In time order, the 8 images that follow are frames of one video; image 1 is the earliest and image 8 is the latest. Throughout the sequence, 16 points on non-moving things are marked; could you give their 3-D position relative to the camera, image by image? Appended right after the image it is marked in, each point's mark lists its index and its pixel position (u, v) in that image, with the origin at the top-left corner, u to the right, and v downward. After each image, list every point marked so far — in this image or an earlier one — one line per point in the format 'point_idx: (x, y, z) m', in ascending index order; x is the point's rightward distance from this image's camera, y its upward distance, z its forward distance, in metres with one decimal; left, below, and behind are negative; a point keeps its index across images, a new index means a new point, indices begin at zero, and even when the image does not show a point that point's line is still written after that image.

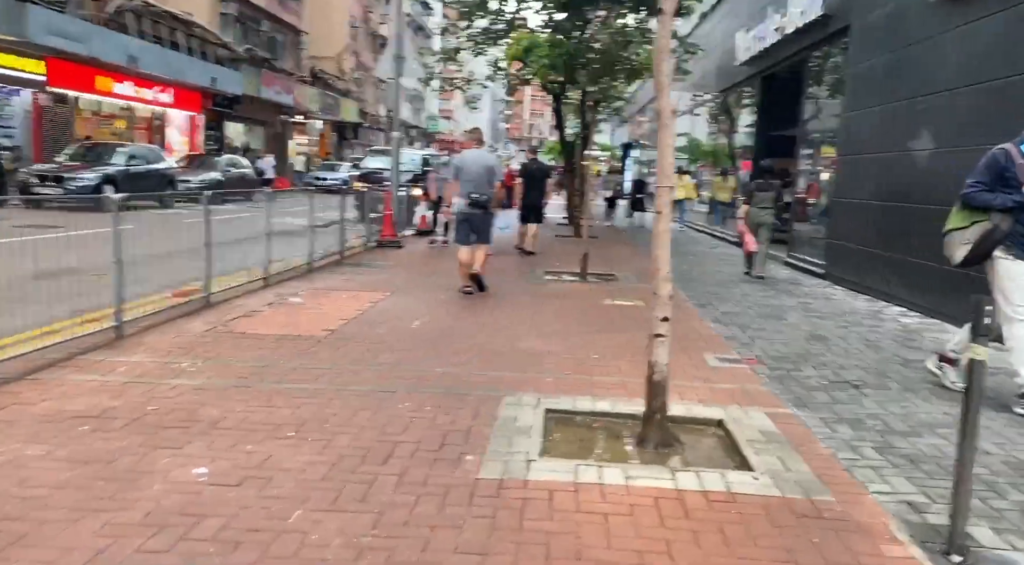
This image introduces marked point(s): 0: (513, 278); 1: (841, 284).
0: (0.0, +0.1, +11.2) m
1: (+4.4, 0.0, +10.6) m
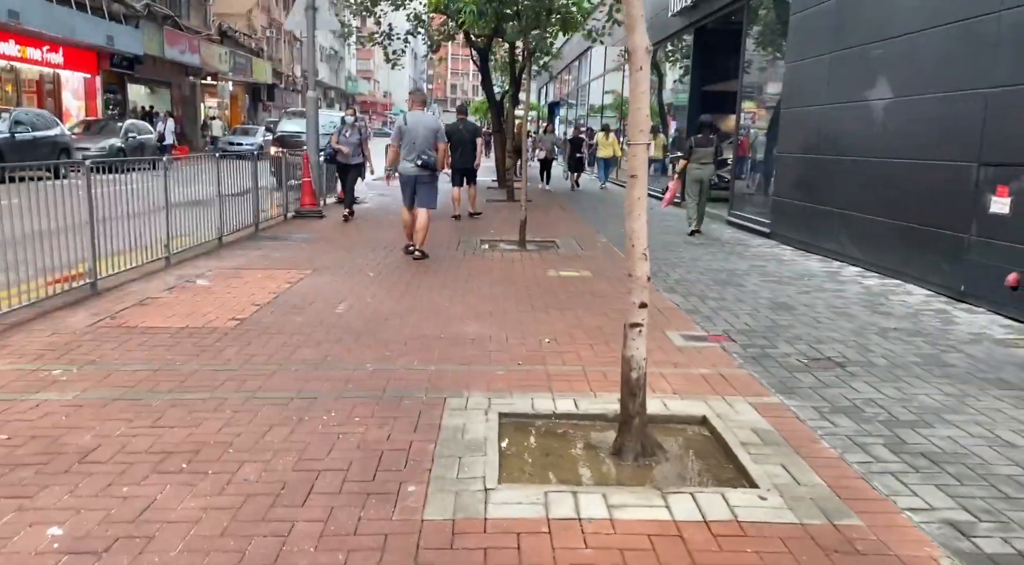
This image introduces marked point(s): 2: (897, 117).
0: (-0.9, +0.5, +10.4) m
1: (+3.6, +0.5, +10.2) m
2: (+3.6, +1.6, +7.6) m
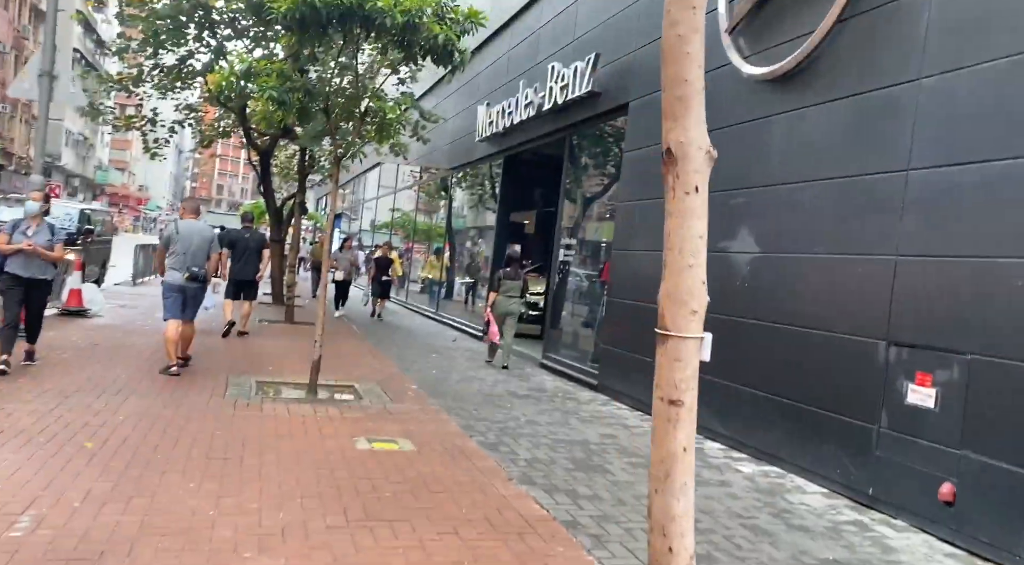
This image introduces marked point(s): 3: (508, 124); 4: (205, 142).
0: (-3.0, -1.1, +7.9) m
1: (+1.2, -1.4, +9.0) m
2: (+2.1, +0.1, +6.7) m
3: (0.0, +2.8, +13.8) m
4: (-7.1, +3.3, +18.4) m
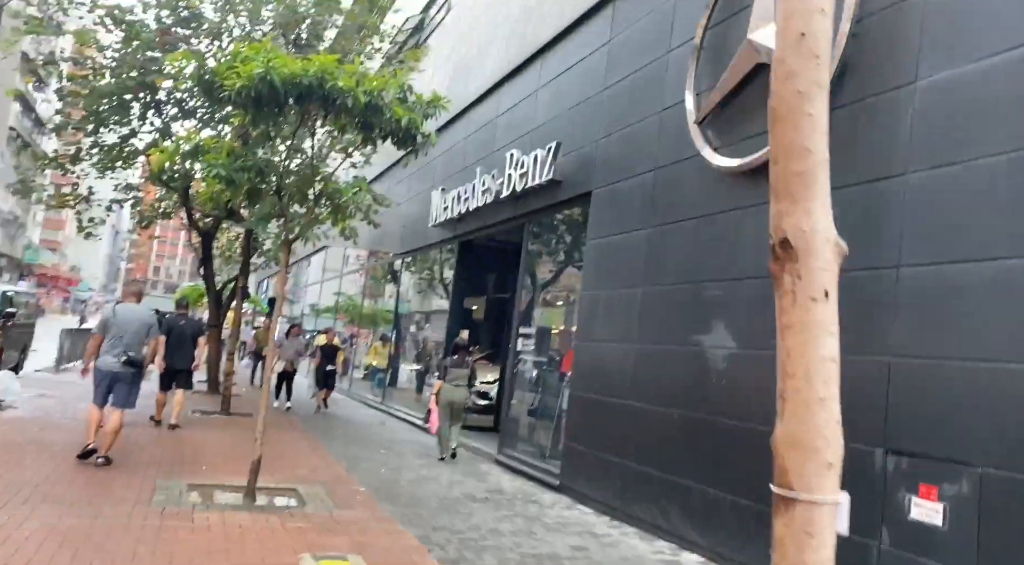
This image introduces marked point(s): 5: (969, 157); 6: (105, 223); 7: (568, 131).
0: (-3.4, -1.9, +7.1) m
1: (+0.8, -2.4, +8.4) m
2: (+1.8, -0.7, +6.3) m
3: (-0.8, +1.3, +13.6) m
4: (-8.2, +1.3, +17.7) m
5: (+2.7, +0.7, +4.7) m
6: (-9.2, +1.3, +17.9) m
7: (+0.7, +2.0, +10.3) m
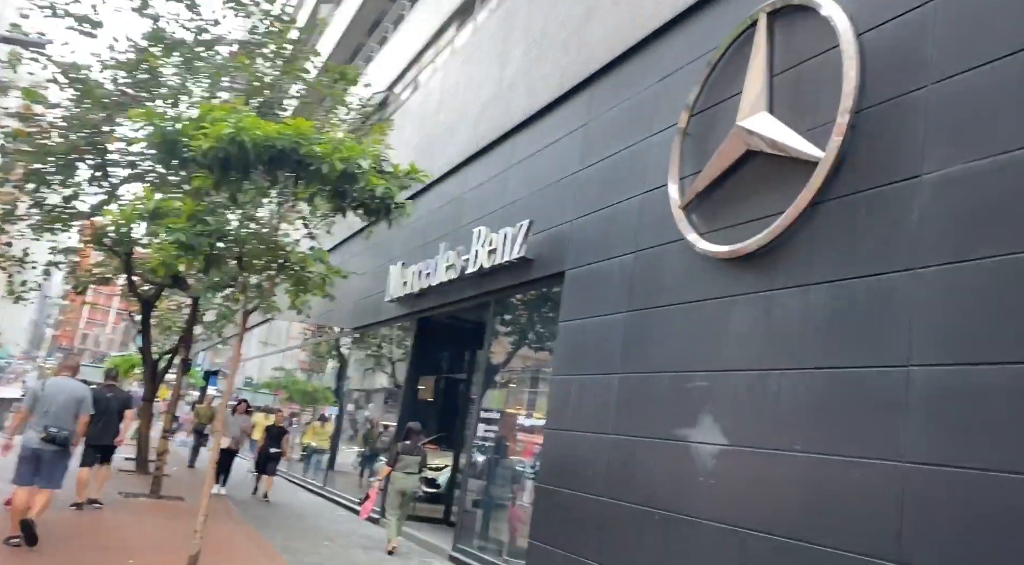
0: (-3.6, -2.5, +6.2) m
1: (+0.4, -3.2, +7.8) m
2: (+1.6, -1.4, +6.0) m
3: (-1.4, 0.0, +13.2) m
4: (-9.1, -0.1, +16.7) m
5: (+2.7, +0.2, +4.5) m
6: (-10.1, -0.1, +16.9) m
7: (+0.4, +0.9, +10.1) m
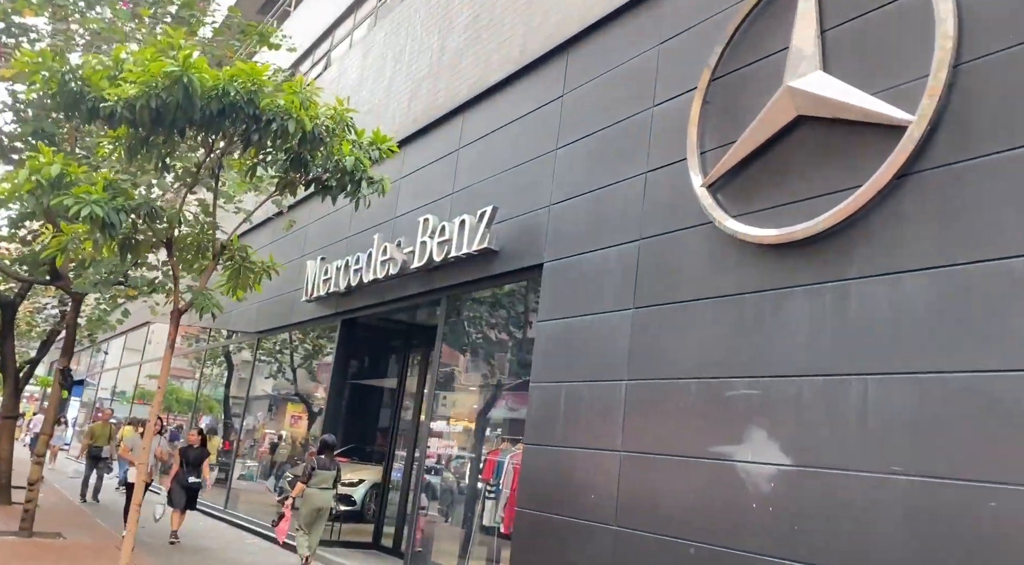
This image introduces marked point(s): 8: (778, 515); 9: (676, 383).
0: (-3.5, -2.4, +4.4) m
1: (+0.3, -3.1, +6.6) m
2: (+1.8, -1.3, +5.0) m
3: (-2.3, 0.0, +11.7) m
4: (-10.4, -0.1, +14.1) m
5: (+3.0, +0.2, +3.7) m
6: (-11.4, -0.1, +14.1) m
7: (-0.1, +1.0, +8.9) m
8: (+1.7, -1.5, +5.1) m
9: (+1.3, -0.8, +6.1) m
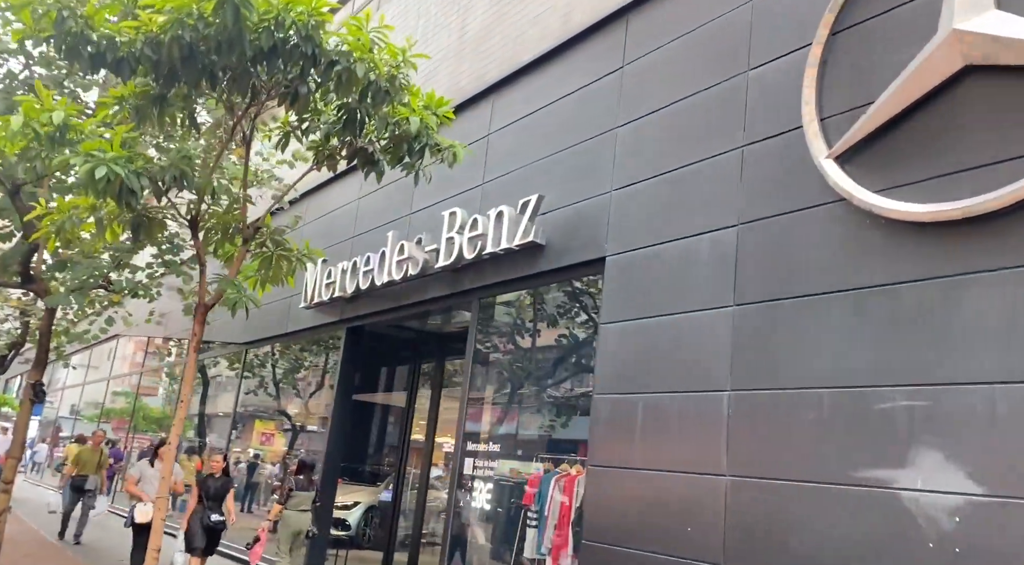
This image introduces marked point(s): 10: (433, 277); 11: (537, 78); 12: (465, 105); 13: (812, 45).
0: (-2.8, -2.4, +3.2) m
1: (+0.9, -3.1, +5.5) m
2: (+2.4, -1.3, +4.0) m
3: (-1.9, 0.0, +10.5) m
4: (-10.1, -0.2, +12.6) m
5: (+3.7, +0.4, +2.8) m
6: (-11.2, -0.2, +12.6) m
7: (+0.4, +1.0, +7.9) m
8: (+2.4, -1.4, +4.1) m
9: (+1.9, -0.7, +5.1) m
10: (-1.0, +0.1, +9.6) m
11: (+0.3, +2.2, +8.5) m
12: (-0.5, +2.2, +9.6) m
13: (+2.1, +1.6, +5.5) m
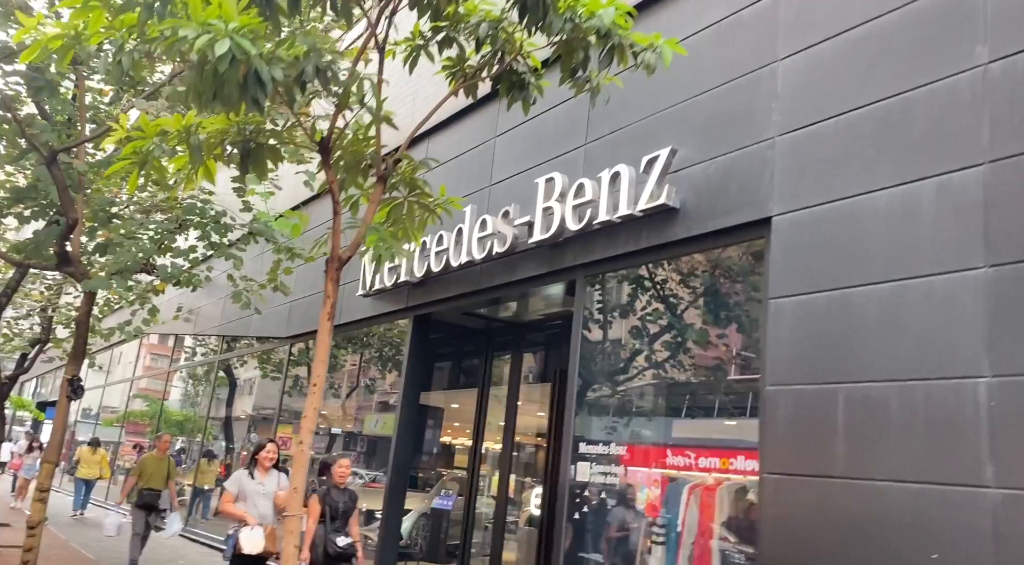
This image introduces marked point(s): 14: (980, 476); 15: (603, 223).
0: (-1.8, -2.1, +2.0) m
1: (+2.0, -2.8, +4.3) m
2: (+3.5, -1.0, +2.7) m
3: (-0.8, +0.2, +9.3) m
4: (-9.0, -0.1, +11.5) m
5: (+4.7, +0.6, +1.5) m
6: (-10.0, 0.0, +11.5) m
7: (+1.4, +1.2, +6.6) m
8: (+3.4, -1.1, +2.8) m
9: (+2.9, -0.4, +3.8) m
10: (+0.1, +0.3, +8.4) m
11: (+1.3, +2.4, +7.3) m
12: (+0.5, +2.4, +8.4) m
13: (+3.1, +1.9, +4.2) m
14: (+2.5, -1.0, +4.2) m
15: (+0.8, +0.5, +7.0) m
